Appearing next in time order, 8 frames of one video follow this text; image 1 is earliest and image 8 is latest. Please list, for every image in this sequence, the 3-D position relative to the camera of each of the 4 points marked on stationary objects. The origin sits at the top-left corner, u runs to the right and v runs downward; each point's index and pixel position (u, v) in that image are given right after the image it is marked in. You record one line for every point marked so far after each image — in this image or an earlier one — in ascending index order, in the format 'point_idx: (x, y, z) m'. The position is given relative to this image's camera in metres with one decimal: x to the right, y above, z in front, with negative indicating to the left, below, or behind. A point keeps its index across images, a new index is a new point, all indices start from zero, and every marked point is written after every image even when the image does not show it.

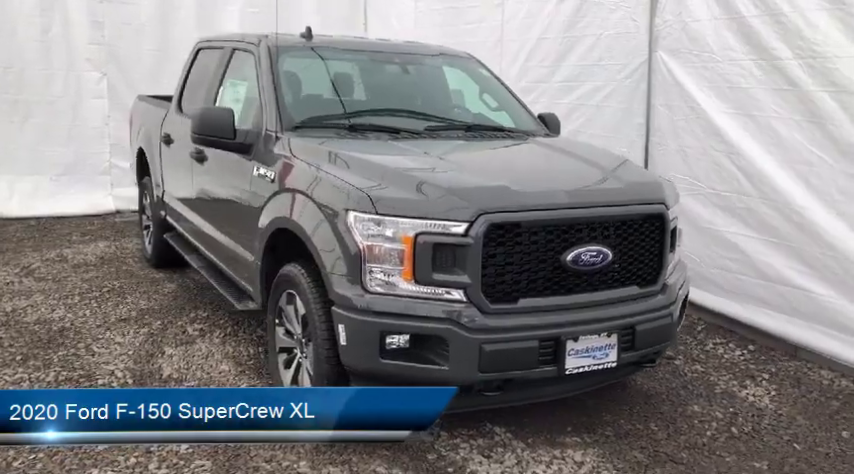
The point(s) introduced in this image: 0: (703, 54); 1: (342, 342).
0: (+1.9, +1.2, +5.2) m
1: (-0.3, -0.4, +3.0) m
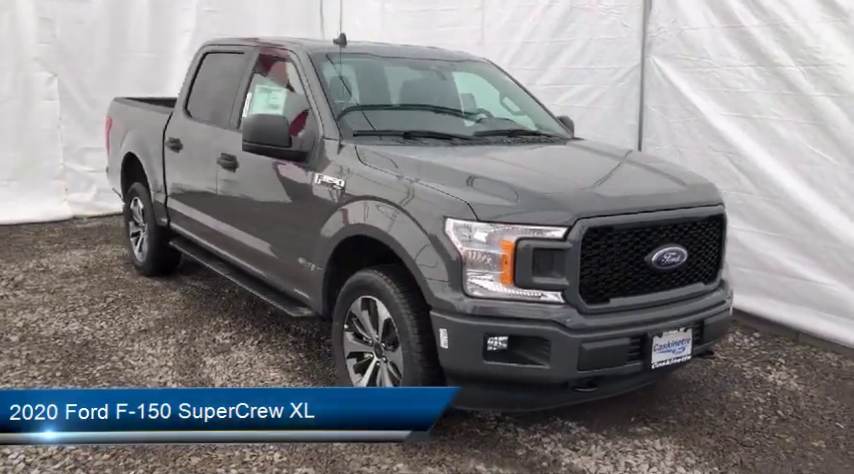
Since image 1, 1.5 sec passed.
0: (+2.0, +1.3, +5.5) m
1: (+0.1, -0.4, +3.1) m
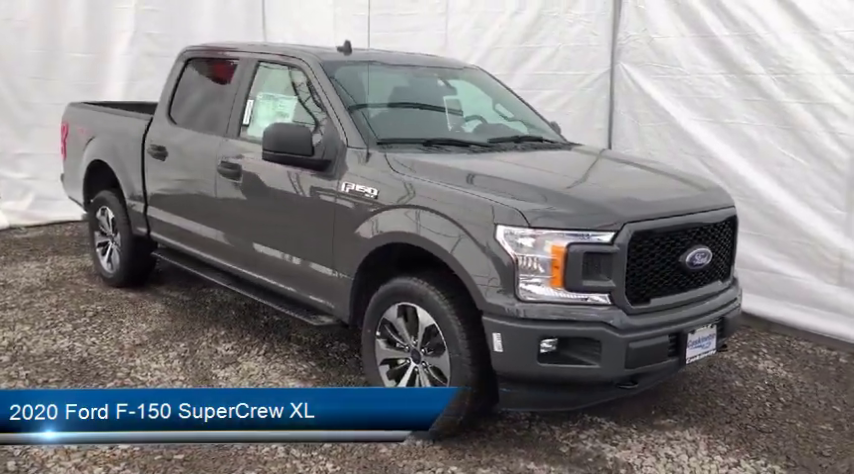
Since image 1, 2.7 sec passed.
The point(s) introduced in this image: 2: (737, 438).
0: (+1.8, +1.3, +5.8) m
1: (+0.3, -0.5, +3.2) m
2: (+1.4, -0.9, +3.5) m
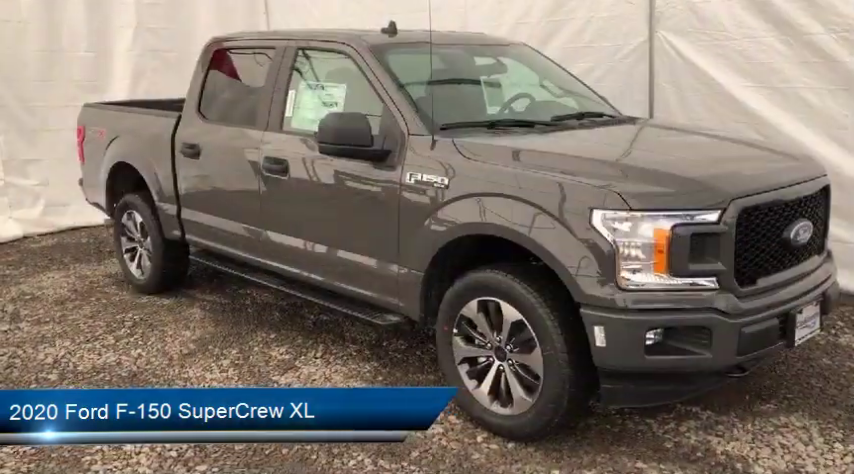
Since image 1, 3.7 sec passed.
0: (+2.1, +1.5, +5.5) m
1: (+0.7, -0.4, +2.9) m
2: (+1.8, -0.8, +3.3) m
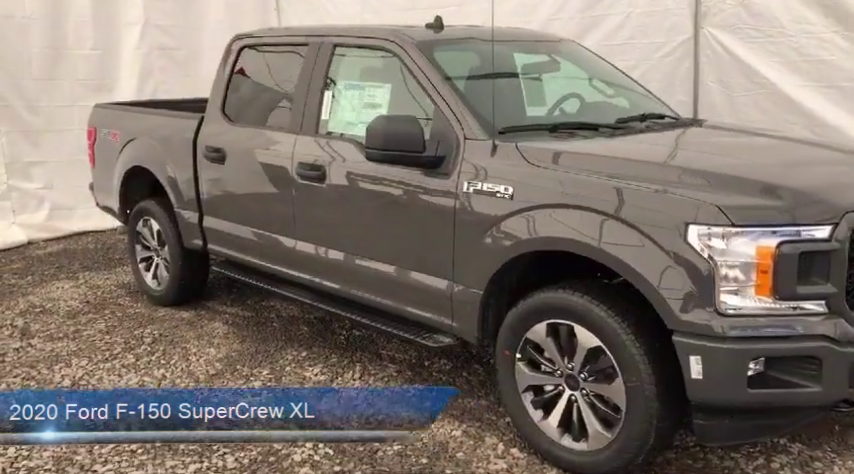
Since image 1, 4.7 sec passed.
0: (+2.3, +1.4, +5.2) m
1: (+0.9, -0.5, +2.6) m
2: (+2.0, -0.8, +3.0) m
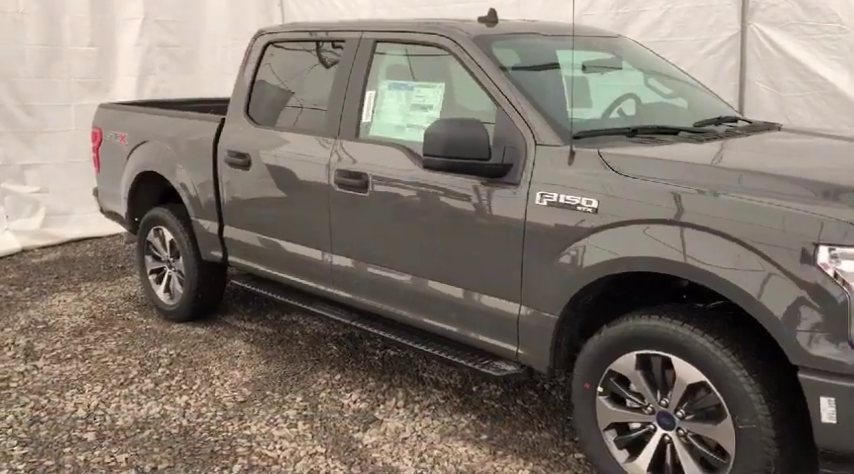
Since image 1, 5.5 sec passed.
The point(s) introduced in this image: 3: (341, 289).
0: (+2.5, +1.4, +4.9) m
1: (+1.2, -0.5, +2.3) m
2: (+2.3, -0.9, +2.6) m
3: (-0.4, -0.3, +3.8) m
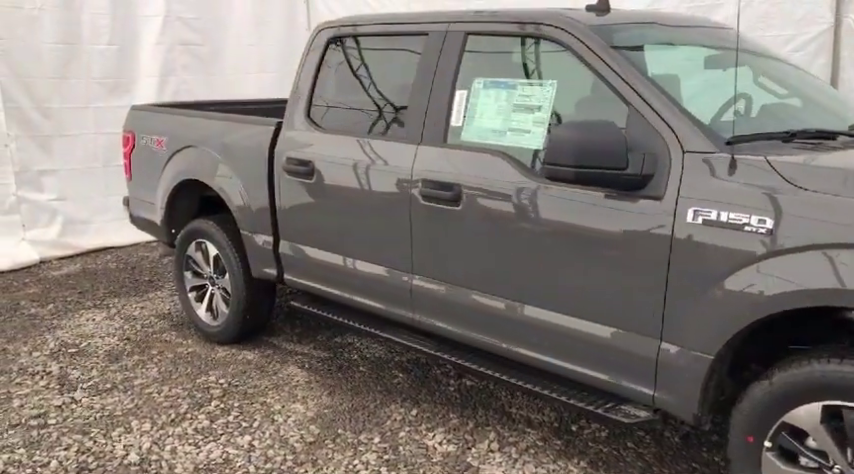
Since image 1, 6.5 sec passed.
0: (+3.0, +1.3, +4.5) m
1: (+1.6, -0.6, +1.8) m
2: (+2.7, -1.0, +2.2) m
3: (0.0, -0.3, +3.4) m
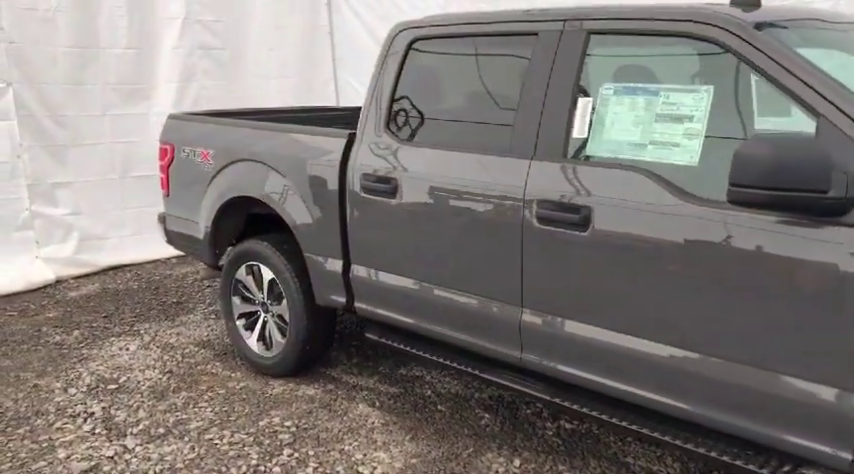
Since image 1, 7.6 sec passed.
0: (+3.4, +1.2, +4.1) m
1: (+2.1, -0.7, +1.4) m
2: (+3.2, -1.1, +1.8) m
3: (+0.4, -0.4, +3.0) m
